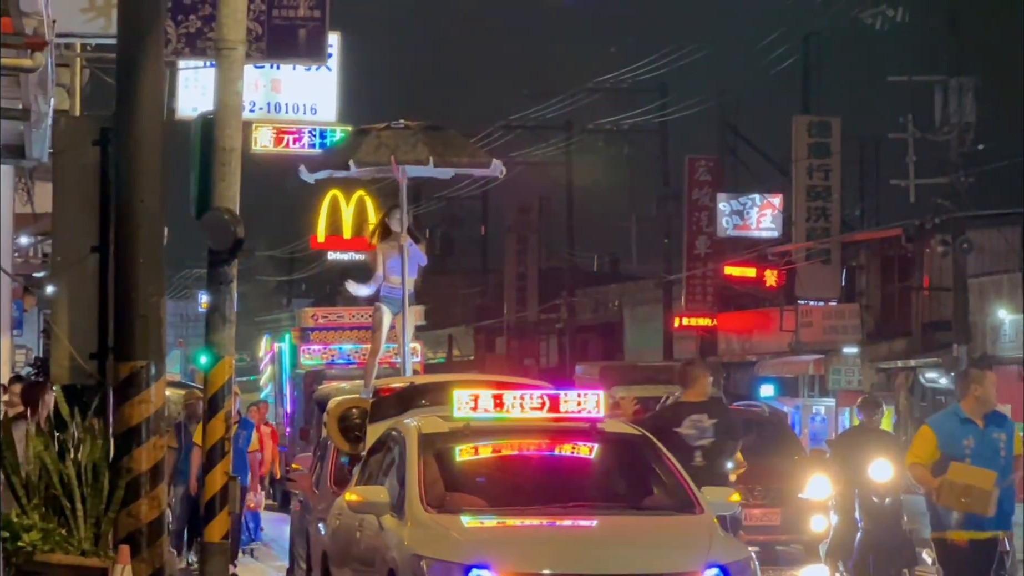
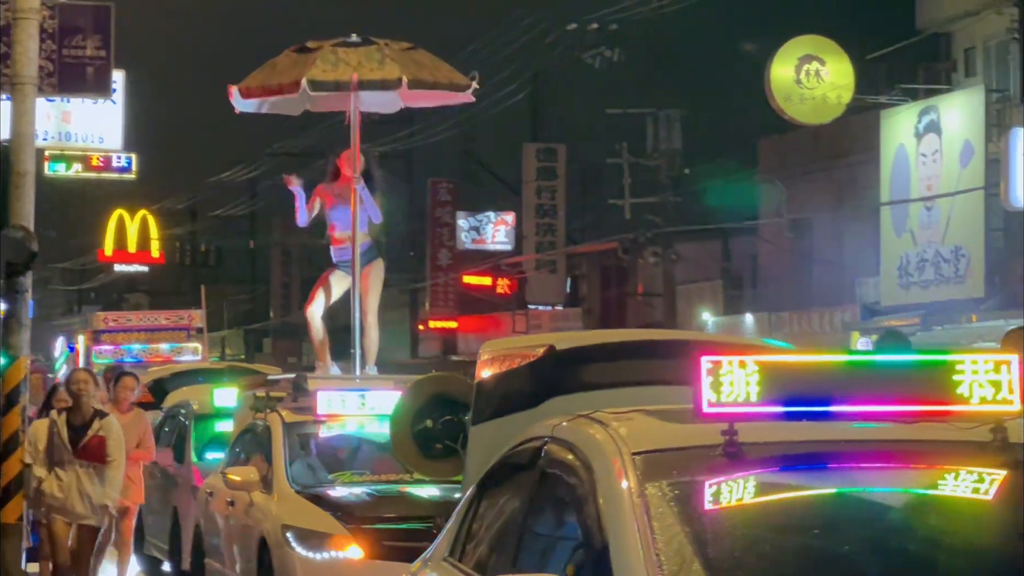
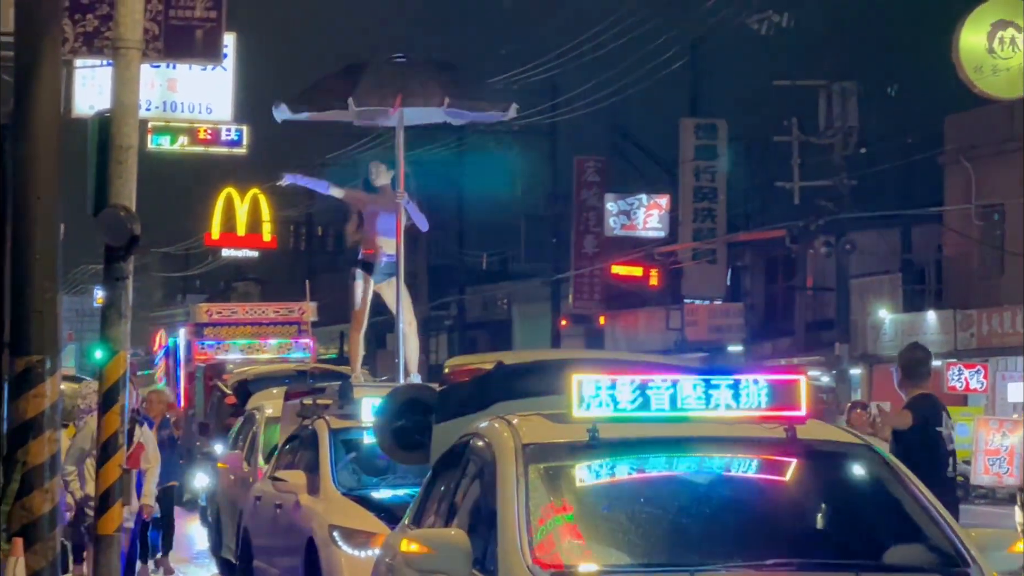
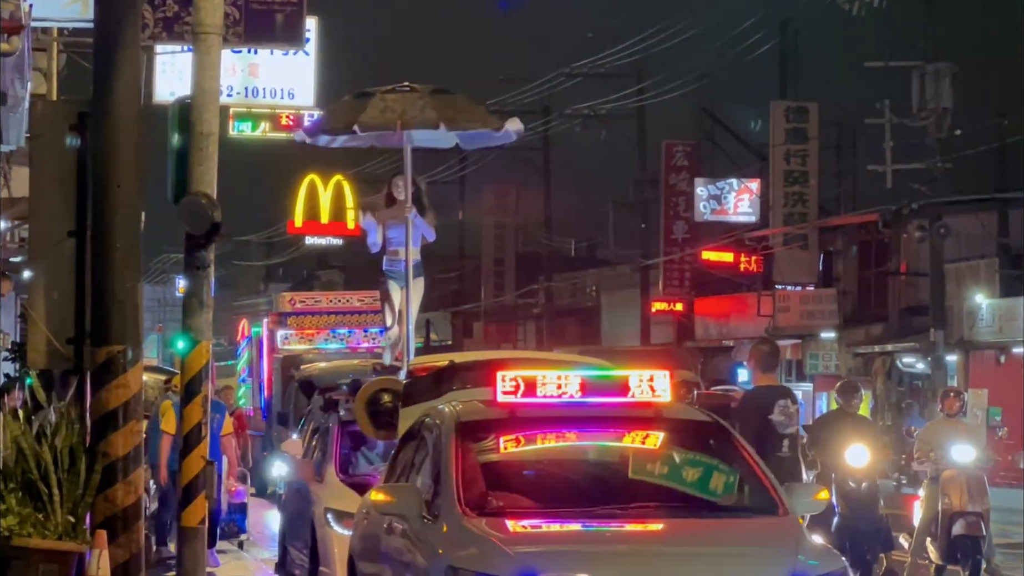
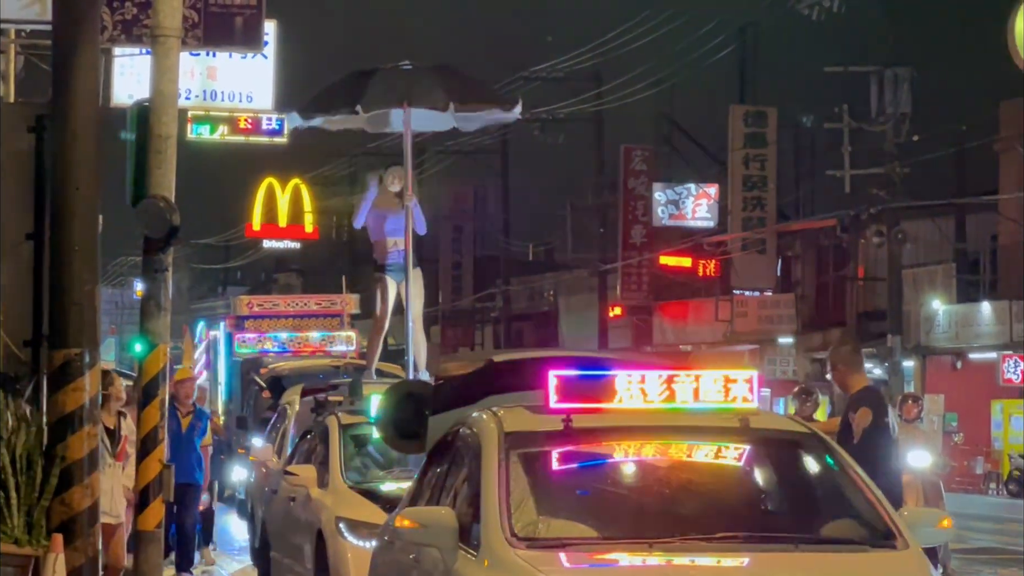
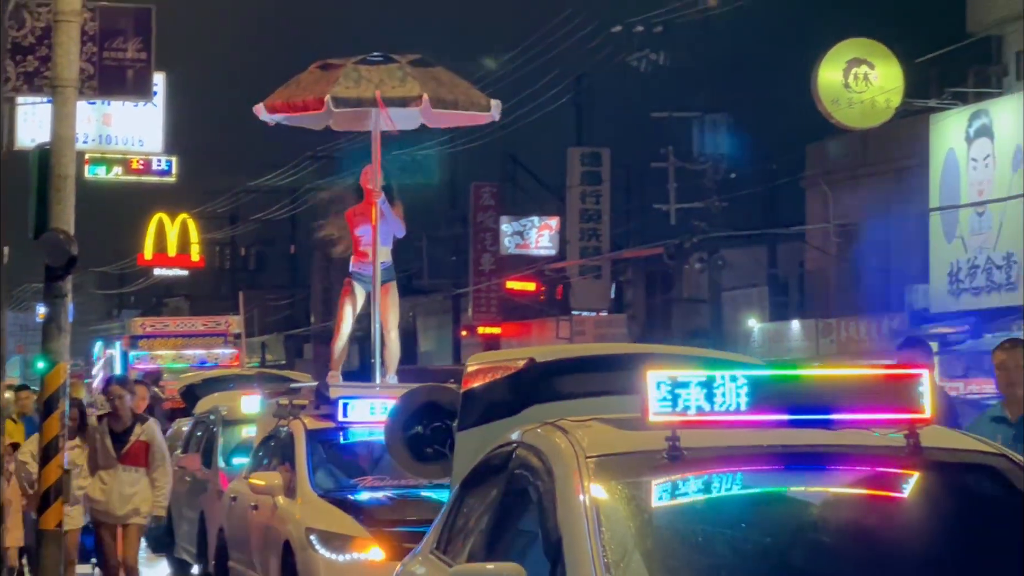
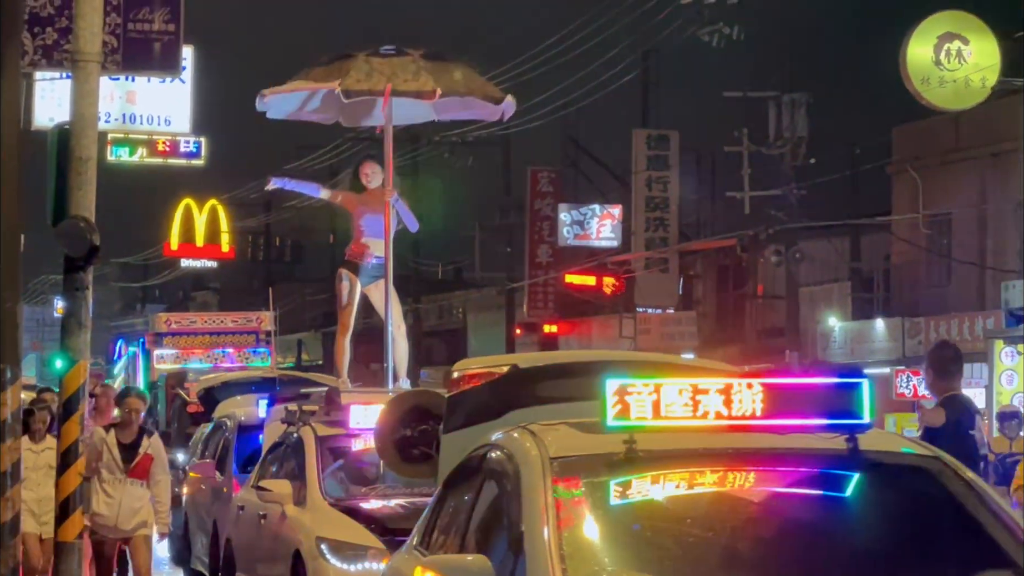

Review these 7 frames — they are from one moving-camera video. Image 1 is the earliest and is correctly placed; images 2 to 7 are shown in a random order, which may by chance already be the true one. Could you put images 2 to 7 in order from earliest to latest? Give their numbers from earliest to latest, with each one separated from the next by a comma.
4, 5, 3, 7, 6, 2
